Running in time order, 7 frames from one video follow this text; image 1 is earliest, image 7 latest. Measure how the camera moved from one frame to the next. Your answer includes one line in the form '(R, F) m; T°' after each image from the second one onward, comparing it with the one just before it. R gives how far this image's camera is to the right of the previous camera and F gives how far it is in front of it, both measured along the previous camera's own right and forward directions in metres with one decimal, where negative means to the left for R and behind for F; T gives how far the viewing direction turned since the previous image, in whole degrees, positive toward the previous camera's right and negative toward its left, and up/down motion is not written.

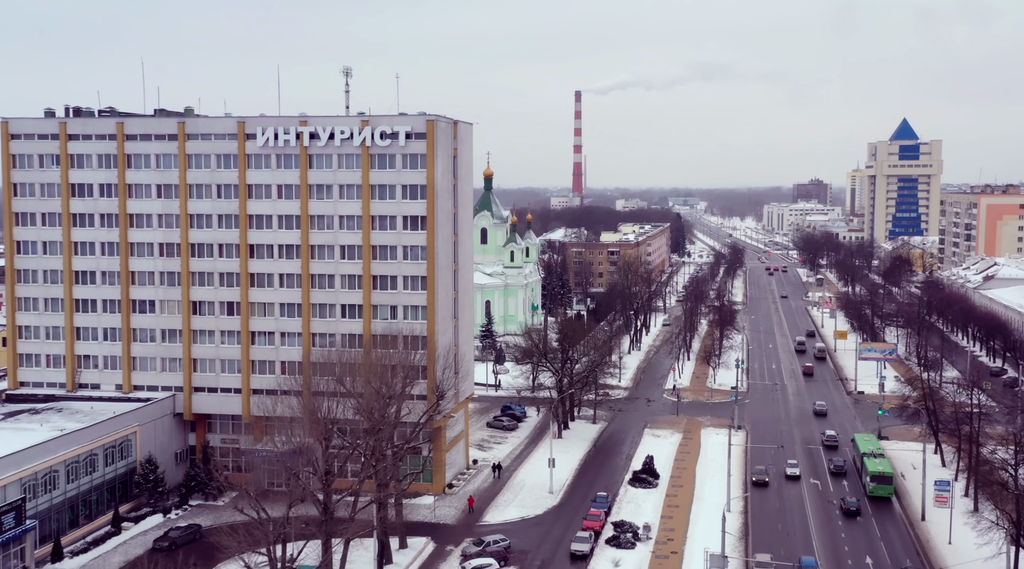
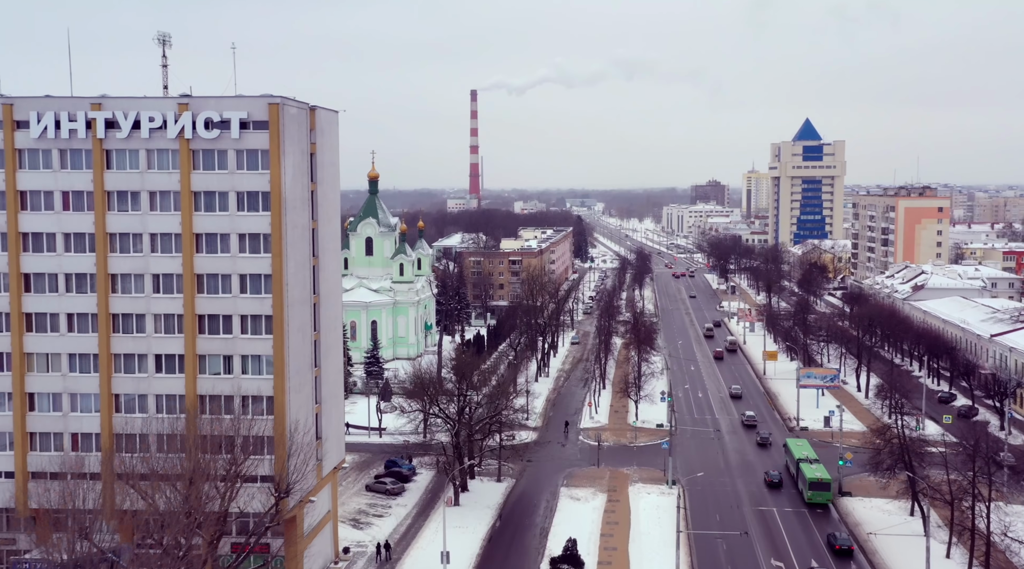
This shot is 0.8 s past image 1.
(+0.7, +10.4) m; +6°
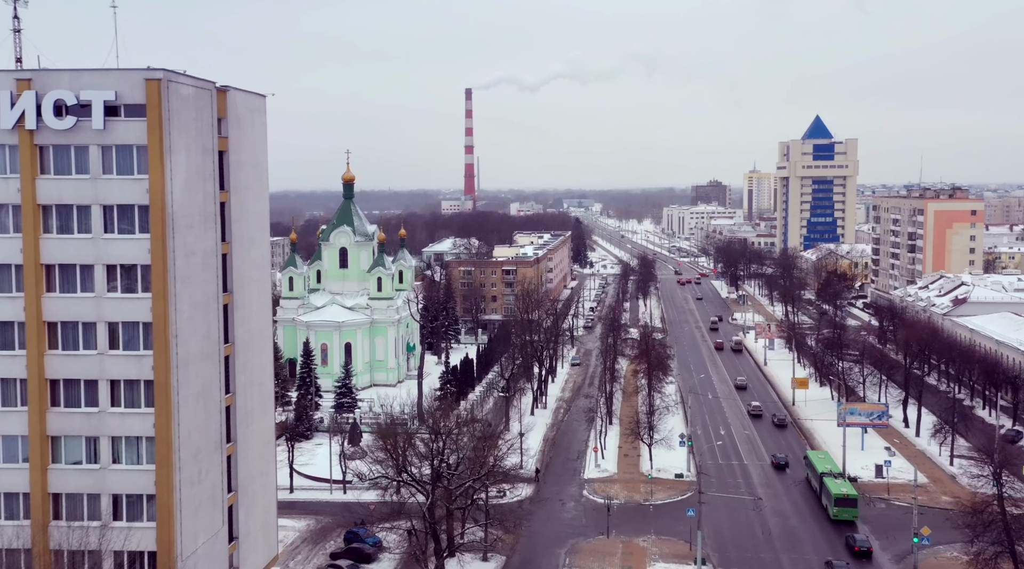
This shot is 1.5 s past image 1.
(+0.3, +9.0) m; 0°
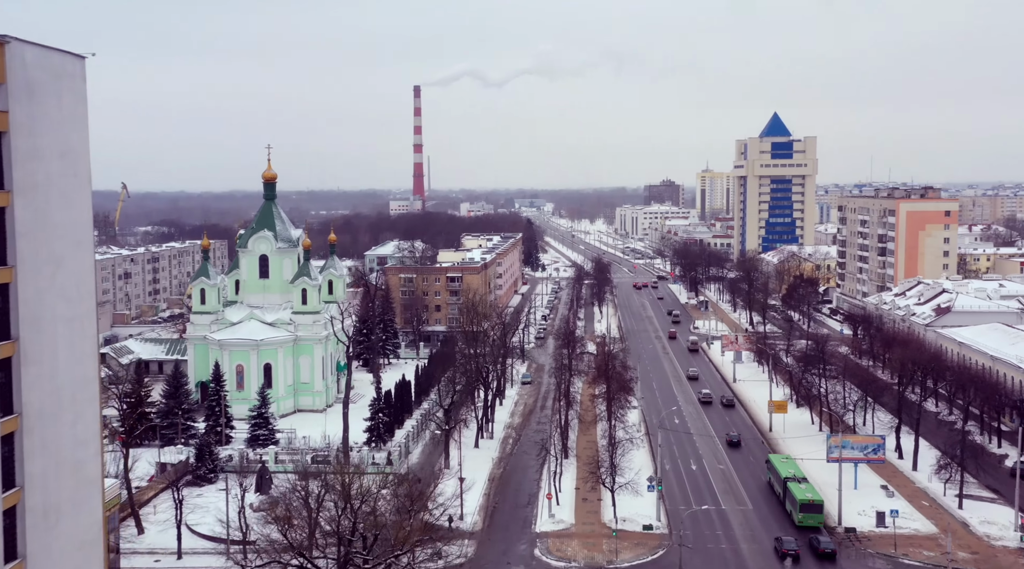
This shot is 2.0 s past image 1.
(+0.6, +7.6) m; +3°
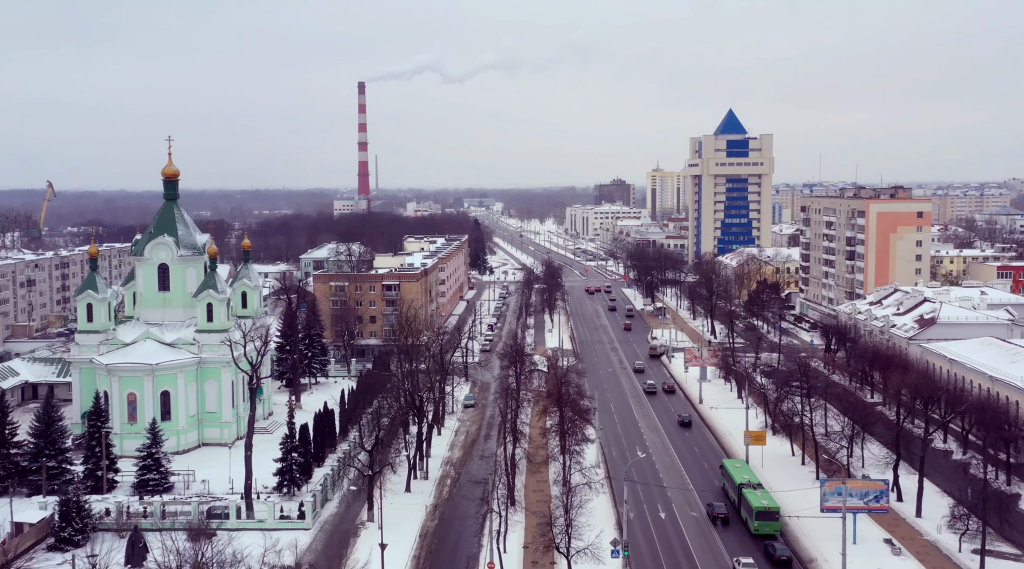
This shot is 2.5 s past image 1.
(+0.6, +7.6) m; +3°
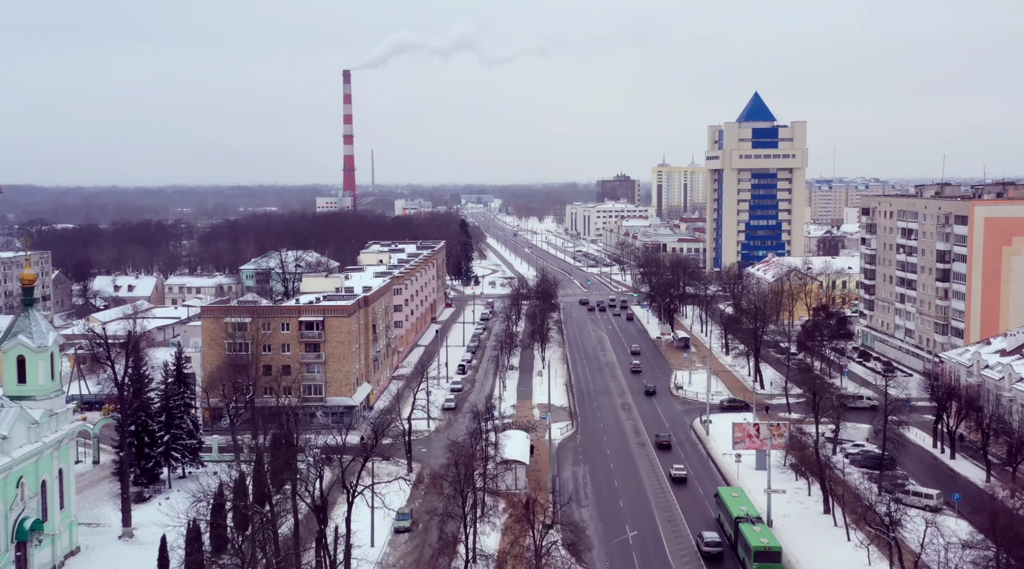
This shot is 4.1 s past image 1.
(+1.7, +23.1) m; 0°
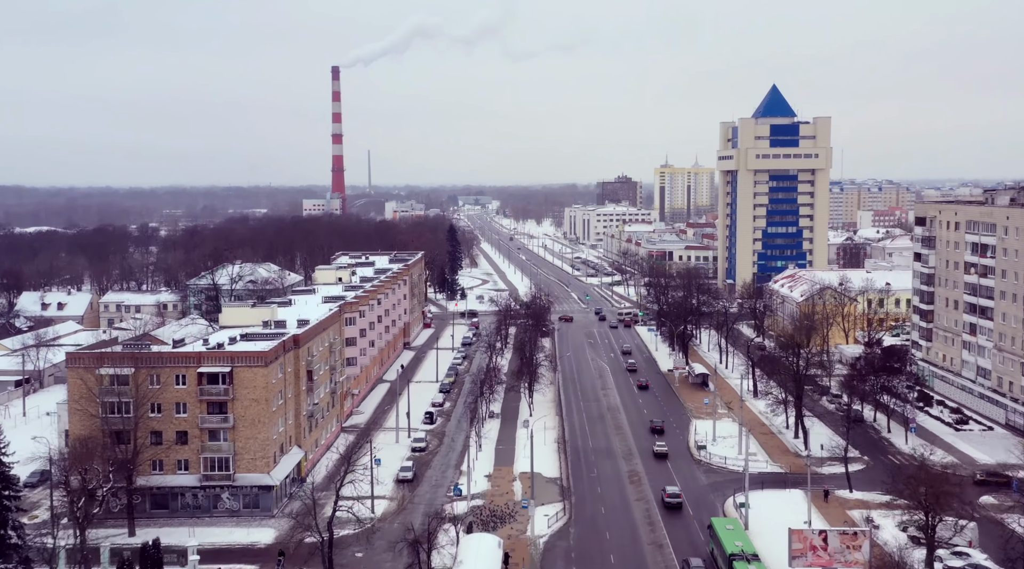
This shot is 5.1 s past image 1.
(+1.2, +14.0) m; 0°
